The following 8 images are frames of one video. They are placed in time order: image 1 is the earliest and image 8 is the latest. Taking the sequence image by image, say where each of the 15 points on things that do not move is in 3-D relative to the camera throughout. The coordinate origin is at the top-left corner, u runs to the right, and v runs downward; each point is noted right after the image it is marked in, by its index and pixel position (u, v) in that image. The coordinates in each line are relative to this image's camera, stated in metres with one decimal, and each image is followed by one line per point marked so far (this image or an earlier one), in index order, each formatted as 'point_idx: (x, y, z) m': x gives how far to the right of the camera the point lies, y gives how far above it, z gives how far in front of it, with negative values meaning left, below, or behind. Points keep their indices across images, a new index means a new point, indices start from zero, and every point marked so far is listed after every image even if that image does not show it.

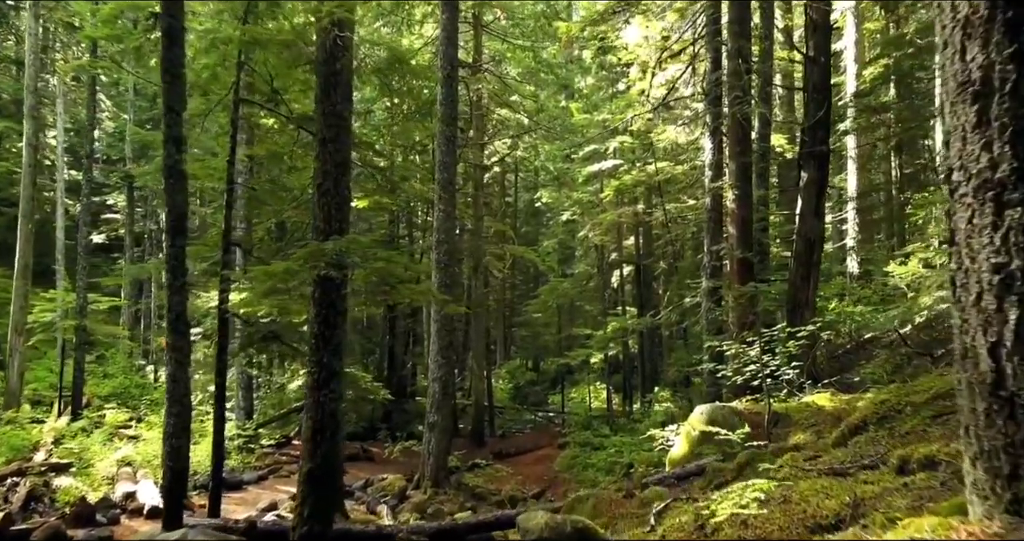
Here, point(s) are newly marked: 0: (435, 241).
0: (-1.6, +0.6, +14.7) m
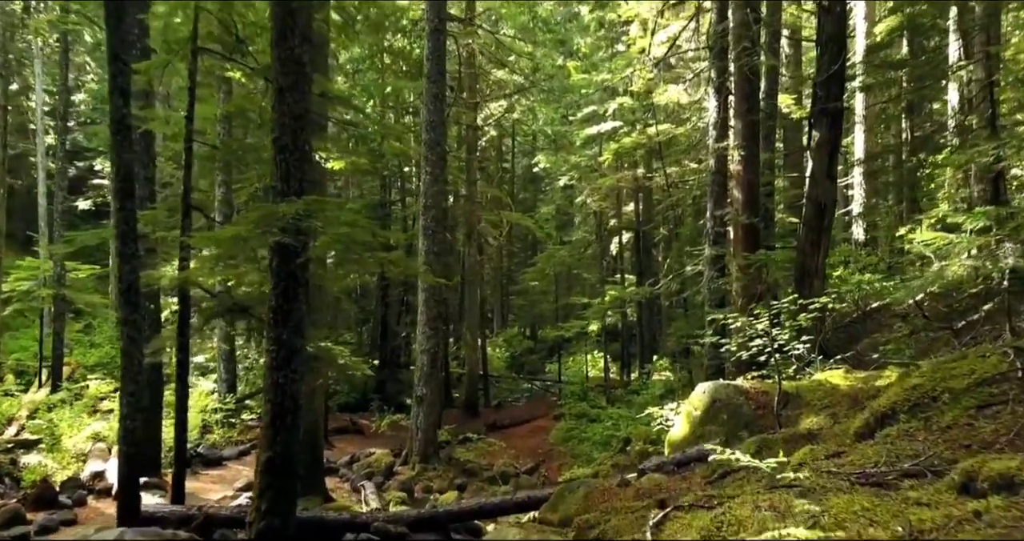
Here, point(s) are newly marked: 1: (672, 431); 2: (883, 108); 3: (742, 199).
0: (-1.7, +1.2, +13.9) m
1: (+1.8, -1.8, +8.2) m
2: (+9.8, +4.3, +19.3) m
3: (+3.7, +1.1, +11.7) m
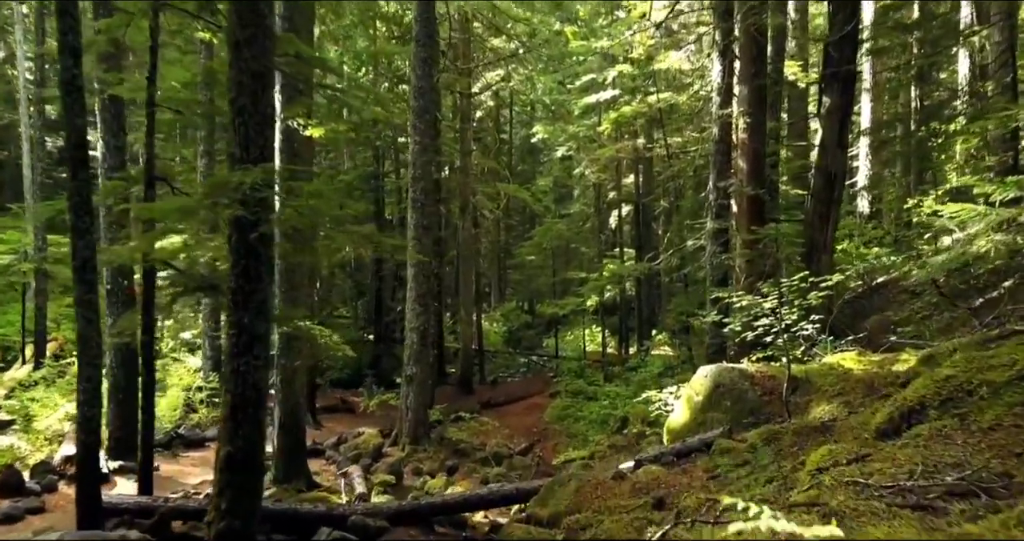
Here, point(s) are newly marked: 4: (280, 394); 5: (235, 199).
0: (-1.8, +1.7, +13.3) m
1: (+1.7, -1.5, +7.7) m
2: (+9.6, +4.9, +18.6) m
3: (+3.6, +1.5, +11.1) m
4: (-3.2, -1.7, +10.1) m
5: (-2.0, +0.5, +5.3) m
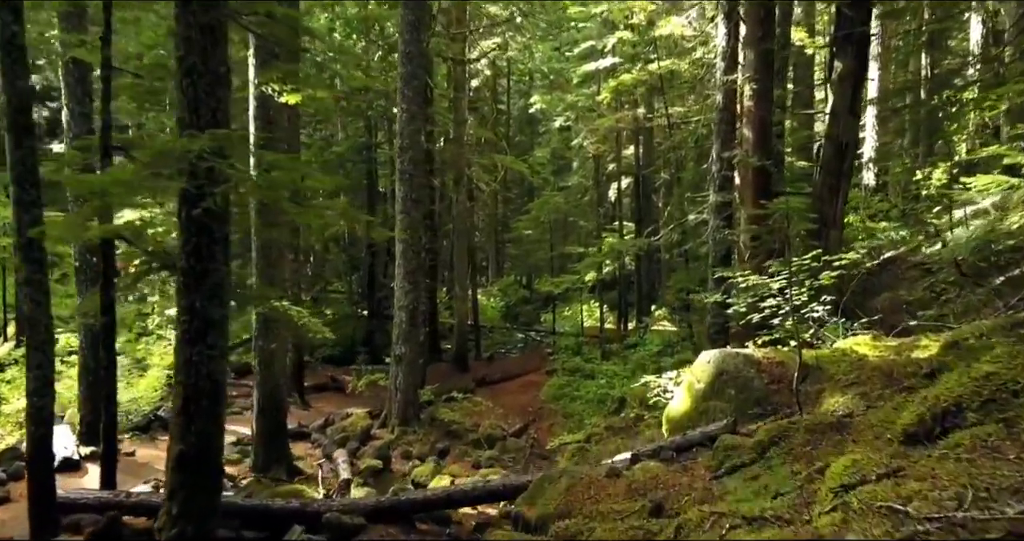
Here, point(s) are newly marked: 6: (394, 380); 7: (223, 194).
0: (-1.9, +2.1, +12.7) m
1: (+1.6, -1.3, +7.2) m
2: (+9.5, +5.6, +17.8) m
3: (+3.4, +1.9, +10.4) m
4: (-3.3, -1.4, +9.6) m
5: (-2.1, +0.6, +4.8) m
6: (-2.1, -1.9, +12.9) m
7: (-1.9, +0.5, +4.9) m
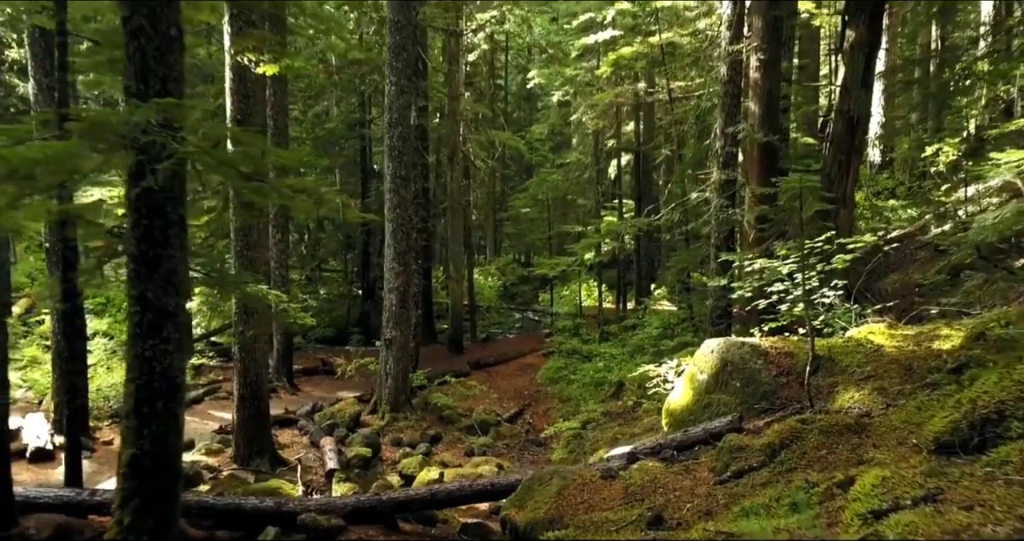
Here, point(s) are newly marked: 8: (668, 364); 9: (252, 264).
0: (-2.0, +2.4, +12.1) m
1: (+1.5, -1.1, +6.7) m
2: (+9.4, +6.0, +17.2) m
3: (+3.3, +2.1, +9.9) m
4: (-3.4, -1.2, +9.1) m
5: (-2.2, +0.7, +4.3) m
6: (-2.2, -1.6, +12.5) m
7: (-2.0, +0.6, +4.4) m
8: (+1.7, -1.0, +8.0) m
9: (-3.2, +0.1, +9.1) m
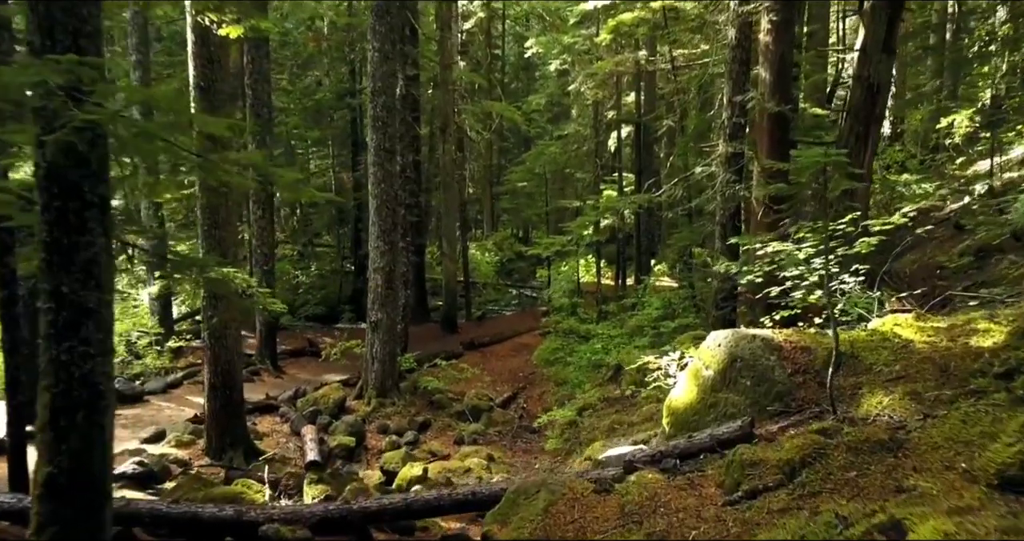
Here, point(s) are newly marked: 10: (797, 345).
0: (-2.2, +2.8, +11.4) m
1: (+1.3, -1.0, +6.1) m
2: (+9.3, +6.5, +16.3) m
3: (+3.2, +2.4, +9.1) m
4: (-3.5, -0.9, +8.5) m
5: (-2.3, +0.8, +3.6) m
6: (-2.3, -1.2, +11.9) m
7: (-2.2, +0.6, +3.8) m
8: (+1.6, -0.8, +7.3) m
9: (-3.3, +0.3, +8.4) m
10: (+2.2, -0.6, +5.6) m
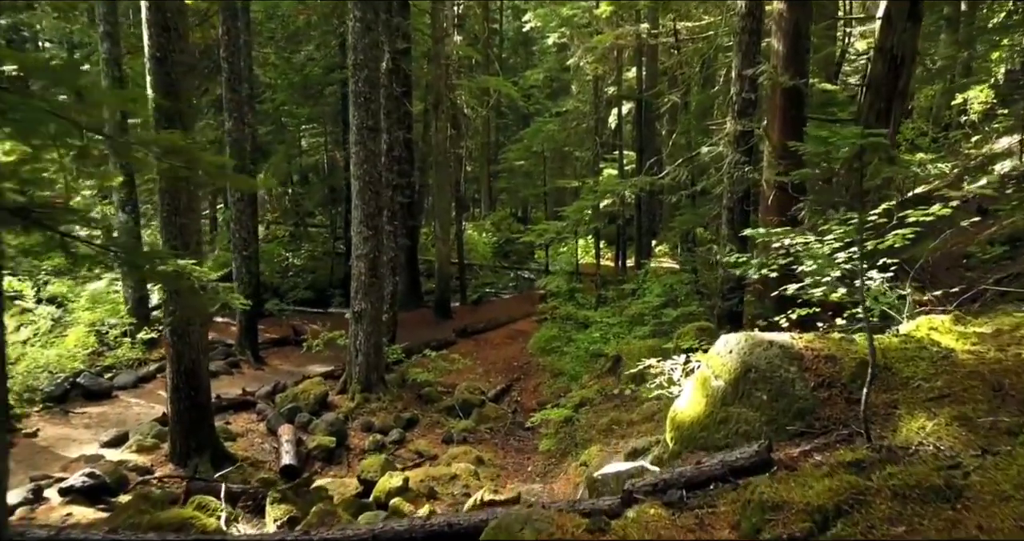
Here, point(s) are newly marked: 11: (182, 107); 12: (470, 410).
0: (-2.3, +2.9, +10.6) m
1: (+1.2, -1.0, +5.4) m
2: (+9.2, +6.9, +15.3) m
3: (+3.1, +2.5, +8.4) m
4: (-3.6, -0.8, +7.8) m
5: (-2.5, +0.7, +2.8) m
6: (-2.4, -1.0, +11.2) m
7: (-2.3, +0.6, +3.0) m
8: (+1.5, -0.8, +6.7) m
9: (-3.5, +0.4, +7.7) m
10: (+2.1, -0.5, +4.9) m
11: (-3.4, +1.7, +7.5) m
12: (-0.6, -2.1, +11.2) m
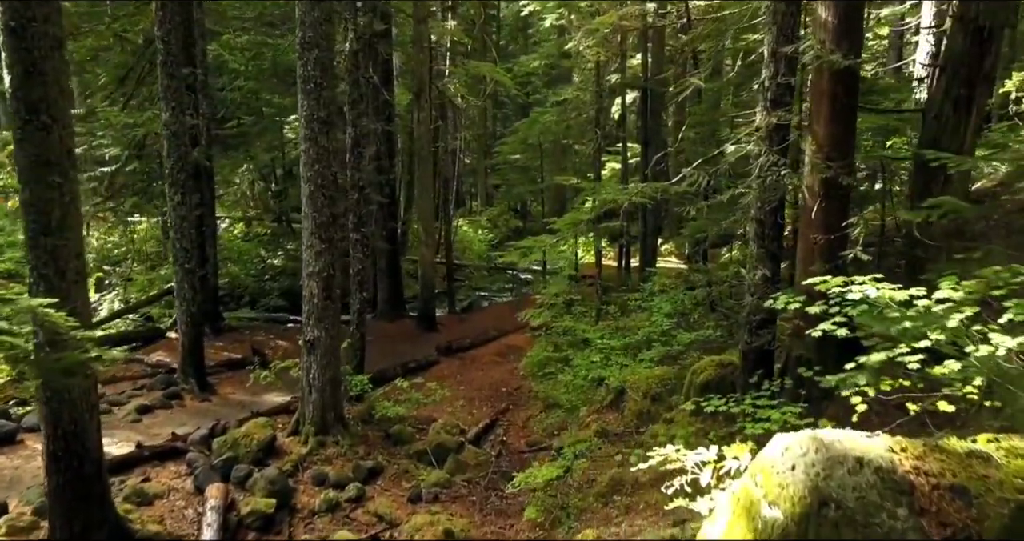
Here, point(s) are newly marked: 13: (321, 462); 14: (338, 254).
0: (-2.5, +2.7, +8.8) m
1: (+1.0, -1.3, +3.7) m
2: (+9.0, +6.7, +13.4) m
3: (+2.9, +2.2, +6.5) m
4: (-3.9, -1.1, +6.1) m
5: (-2.7, +0.4, +1.1) m
6: (-2.6, -1.3, +9.5) m
7: (-2.5, +0.2, +1.3) m
8: (+1.2, -1.1, +4.9) m
9: (-3.7, +0.1, +5.9) m
10: (+1.8, -0.9, +3.1) m
11: (-3.6, +1.4, +5.7) m
12: (-0.8, -2.4, +9.5) m
13: (-2.3, -2.3, +8.9) m
14: (-2.2, +0.2, +9.2) m
